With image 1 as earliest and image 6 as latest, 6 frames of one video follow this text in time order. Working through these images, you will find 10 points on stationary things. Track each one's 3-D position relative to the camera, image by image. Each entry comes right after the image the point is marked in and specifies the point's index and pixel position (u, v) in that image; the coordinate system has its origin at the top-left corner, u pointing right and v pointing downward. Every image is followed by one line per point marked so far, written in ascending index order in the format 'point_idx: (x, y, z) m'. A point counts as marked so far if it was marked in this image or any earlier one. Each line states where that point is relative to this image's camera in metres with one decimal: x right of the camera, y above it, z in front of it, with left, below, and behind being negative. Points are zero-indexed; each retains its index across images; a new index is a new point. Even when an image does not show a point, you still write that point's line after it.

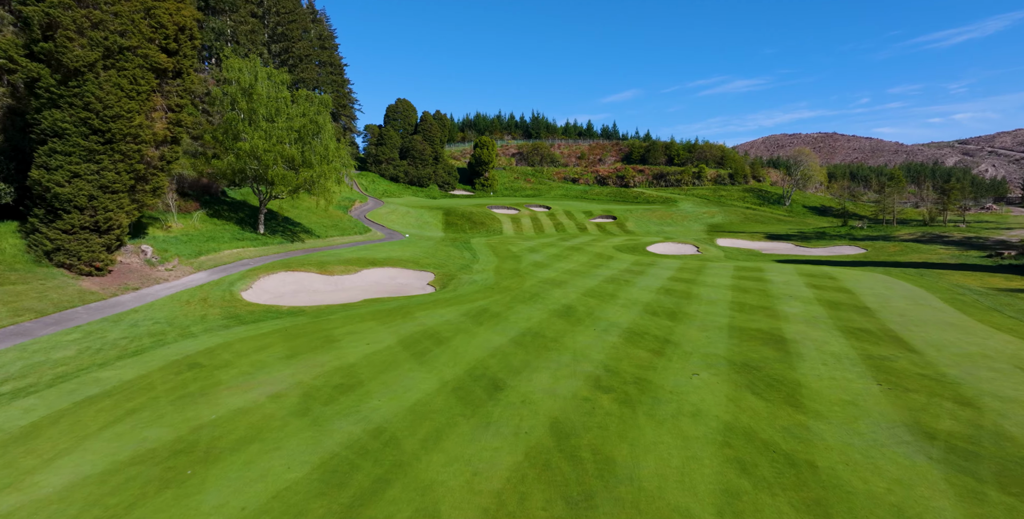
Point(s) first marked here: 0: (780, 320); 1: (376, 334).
0: (+9.9, -2.2, +18.8) m
1: (-4.8, -2.7, +18.0) m
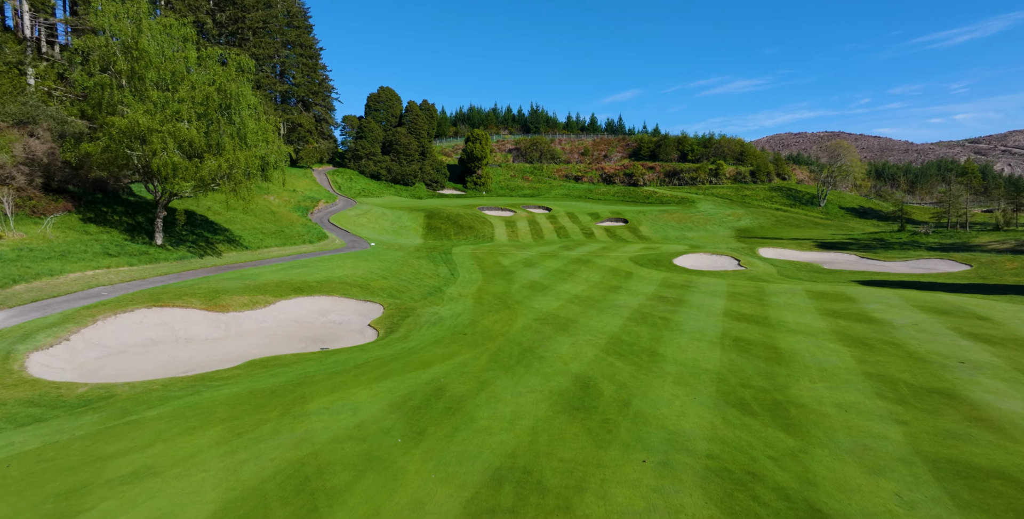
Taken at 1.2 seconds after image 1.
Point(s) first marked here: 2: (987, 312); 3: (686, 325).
0: (+9.2, -3.3, +9.4) m
1: (-5.4, -3.7, +8.6) m
2: (+17.4, -1.9, +18.8) m
3: (+6.5, -2.5, +19.2) m
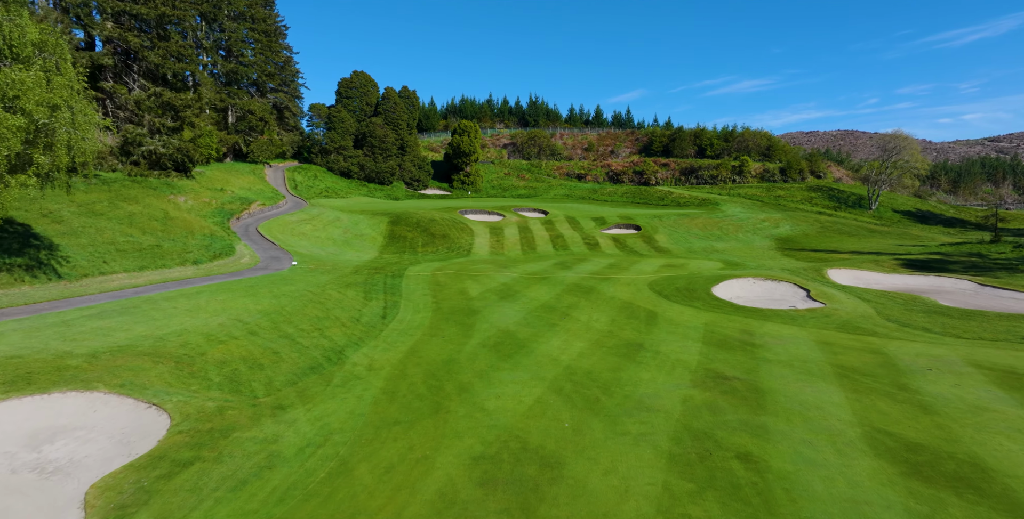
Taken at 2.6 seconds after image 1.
0: (+7.5, -4.7, -1.6) m
1: (-7.2, -5.1, -2.2) m
2: (+15.8, -3.4, +7.7) m
3: (+4.9, -3.9, +8.2) m
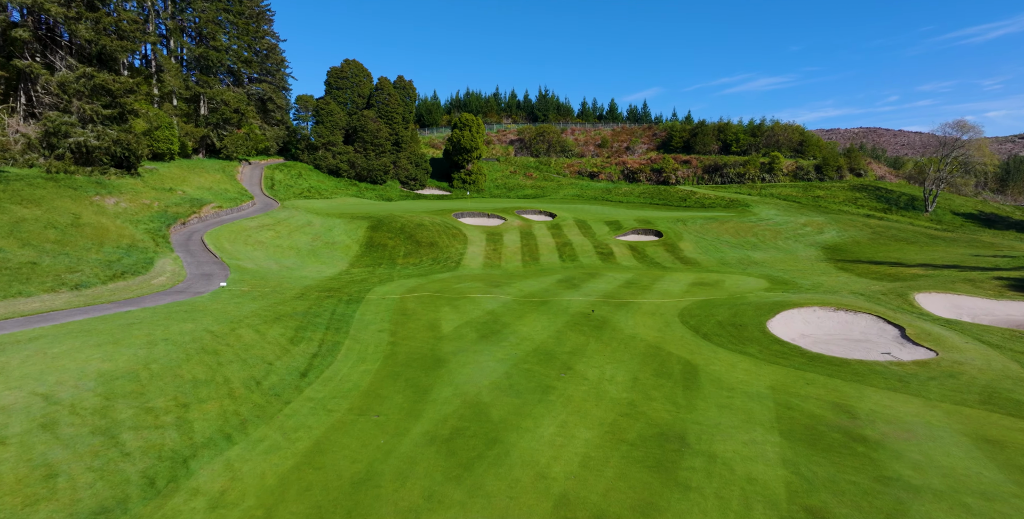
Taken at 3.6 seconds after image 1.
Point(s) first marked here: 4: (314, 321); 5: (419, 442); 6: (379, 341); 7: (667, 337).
0: (+6.2, -5.7, -8.4) m
1: (-8.4, -6.0, -8.7) m
2: (+14.8, -4.4, +0.7) m
3: (+3.9, -4.8, +1.4) m
4: (-7.7, -2.3, +19.8) m
5: (-2.0, -3.9, +11.1) m
6: (-4.9, -2.9, +18.7) m
7: (+5.8, -2.8, +19.1) m
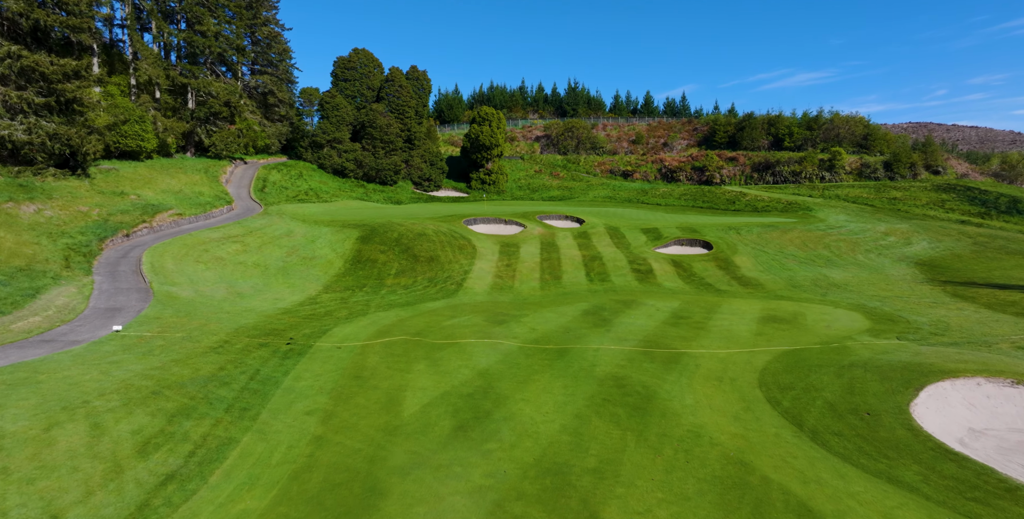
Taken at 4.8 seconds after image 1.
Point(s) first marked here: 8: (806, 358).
0: (+4.4, -6.9, -15.6) m
1: (-10.2, -7.2, -15.1) m
2: (+13.5, -5.7, -7.1) m
3: (+2.6, -6.1, -5.7) m
4: (-7.8, -3.5, +13.3) m
5: (-2.7, -5.1, +4.4) m
6: (-5.0, -4.0, +12.0) m
7: (+5.7, -4.1, +11.8) m
8: (+10.1, -3.3, +17.1) m
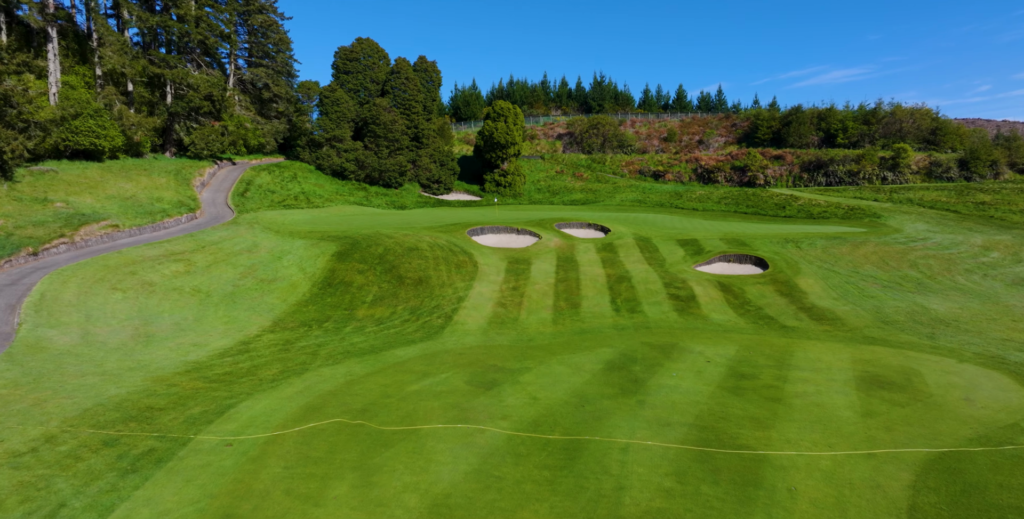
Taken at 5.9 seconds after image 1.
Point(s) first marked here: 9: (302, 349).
0: (+2.3, -8.1, -22.2) m
1: (-12.3, -8.3, -20.9) m
2: (+11.8, -6.9, -14.1) m
3: (+1.0, -7.2, -12.1) m
4: (-8.4, -4.6, +7.4) m
5: (-3.8, -6.2, -1.9) m
6: (-5.7, -5.2, +5.9) m
7: (+4.9, -5.3, +5.2) m
8: (+9.6, -4.5, +10.3) m
9: (-7.3, -3.0, +17.9) m
